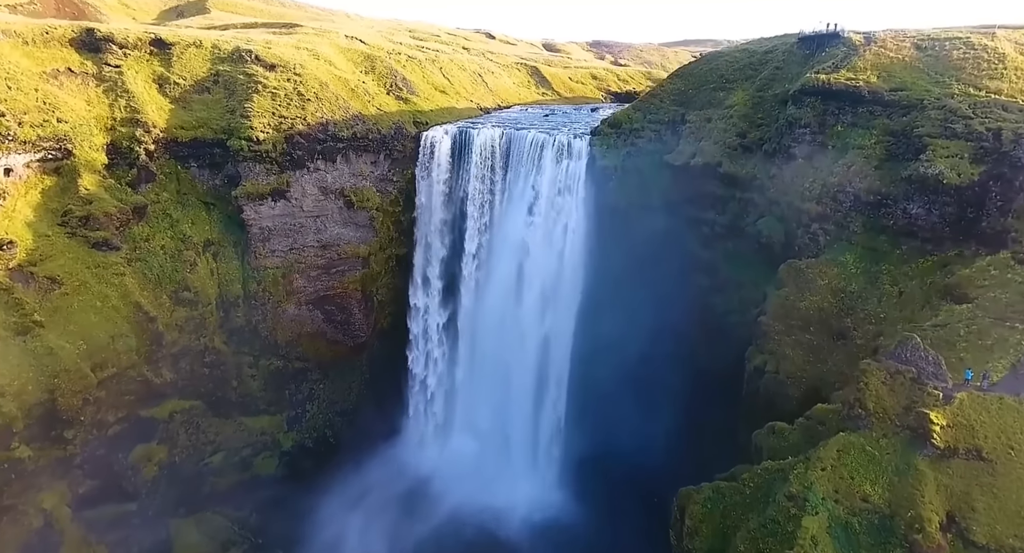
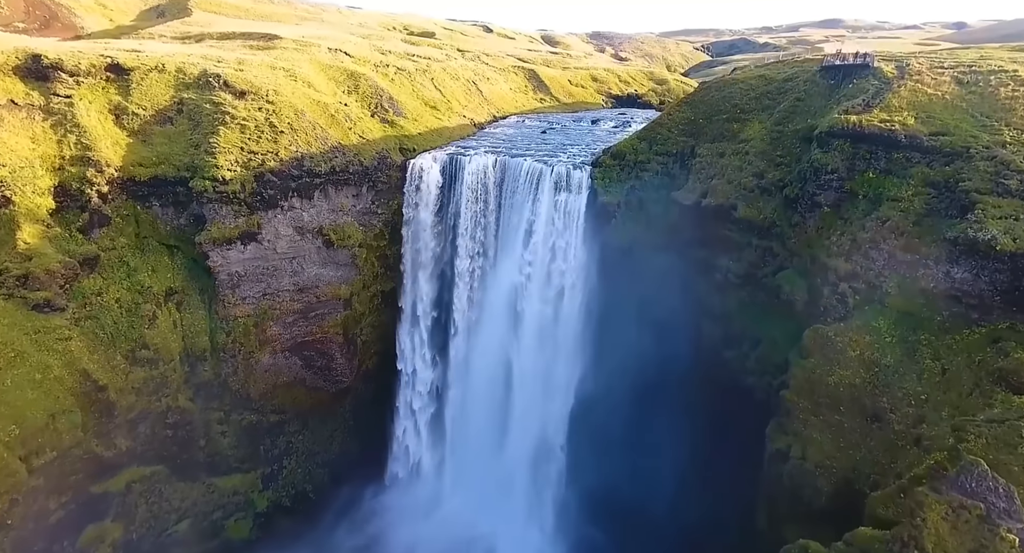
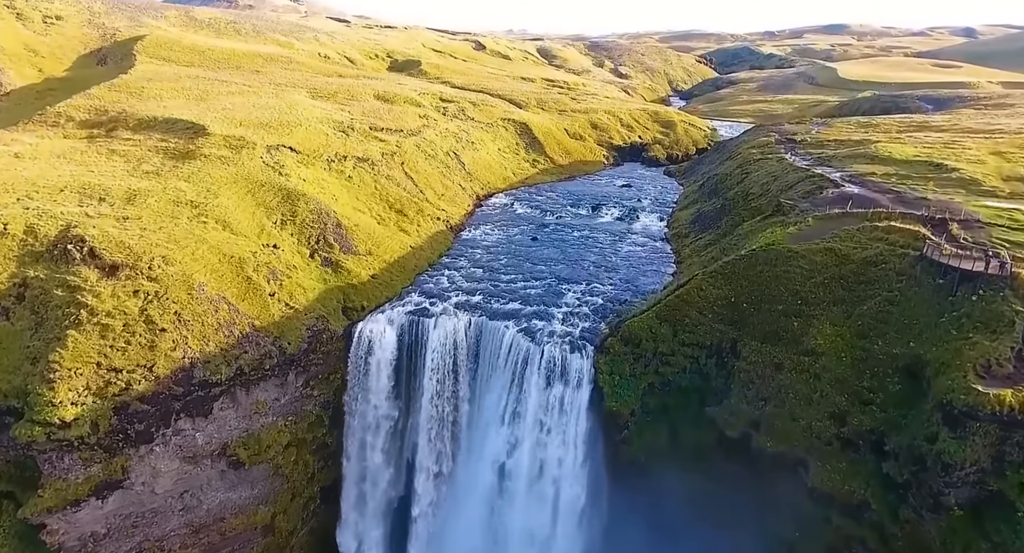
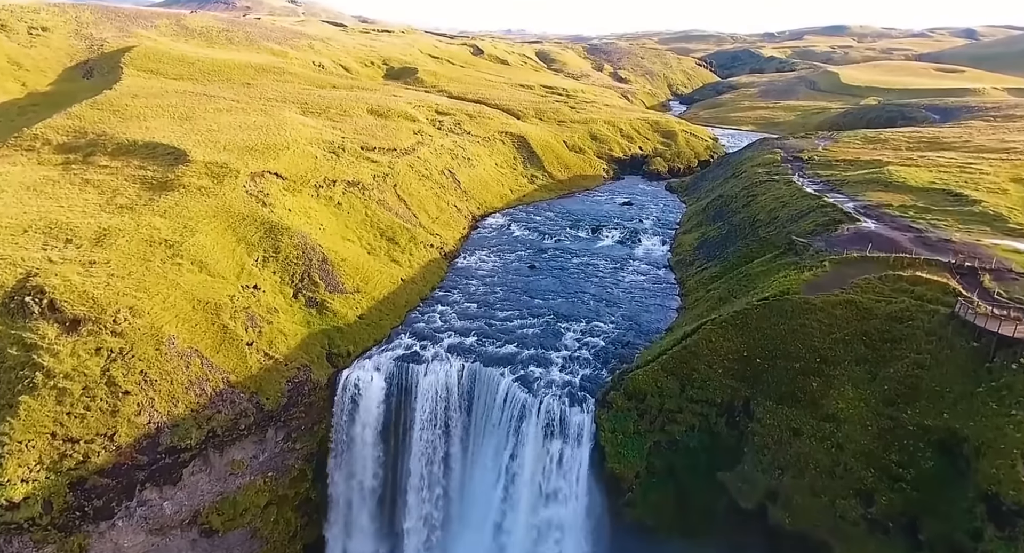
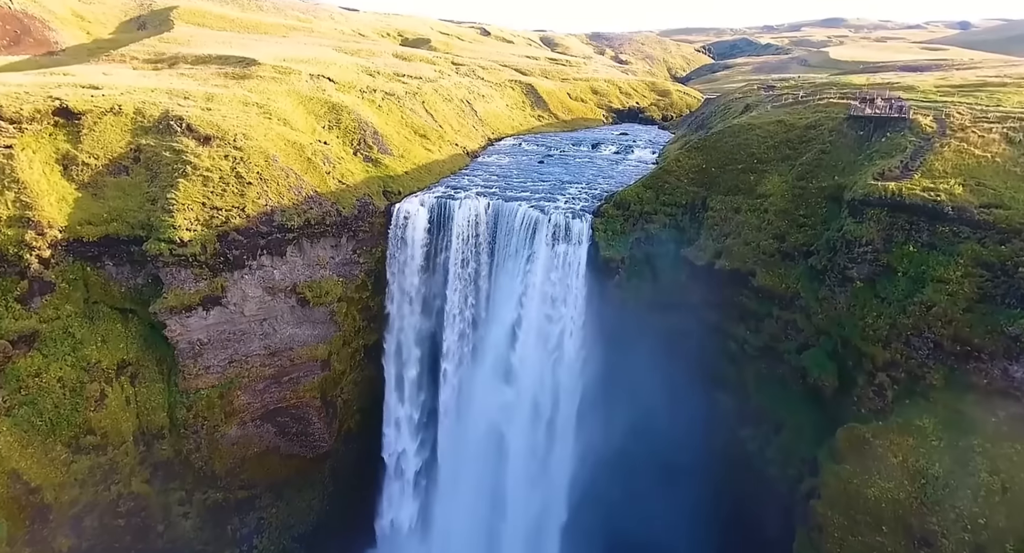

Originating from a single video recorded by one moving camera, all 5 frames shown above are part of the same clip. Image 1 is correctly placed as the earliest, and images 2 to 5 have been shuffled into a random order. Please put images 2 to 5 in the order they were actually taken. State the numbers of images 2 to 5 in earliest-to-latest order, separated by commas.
2, 5, 3, 4
